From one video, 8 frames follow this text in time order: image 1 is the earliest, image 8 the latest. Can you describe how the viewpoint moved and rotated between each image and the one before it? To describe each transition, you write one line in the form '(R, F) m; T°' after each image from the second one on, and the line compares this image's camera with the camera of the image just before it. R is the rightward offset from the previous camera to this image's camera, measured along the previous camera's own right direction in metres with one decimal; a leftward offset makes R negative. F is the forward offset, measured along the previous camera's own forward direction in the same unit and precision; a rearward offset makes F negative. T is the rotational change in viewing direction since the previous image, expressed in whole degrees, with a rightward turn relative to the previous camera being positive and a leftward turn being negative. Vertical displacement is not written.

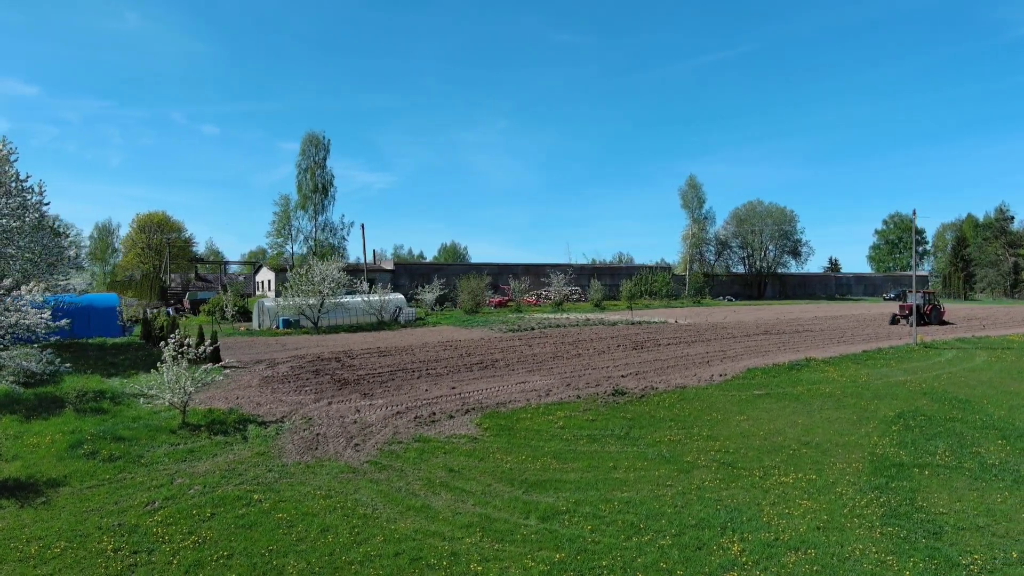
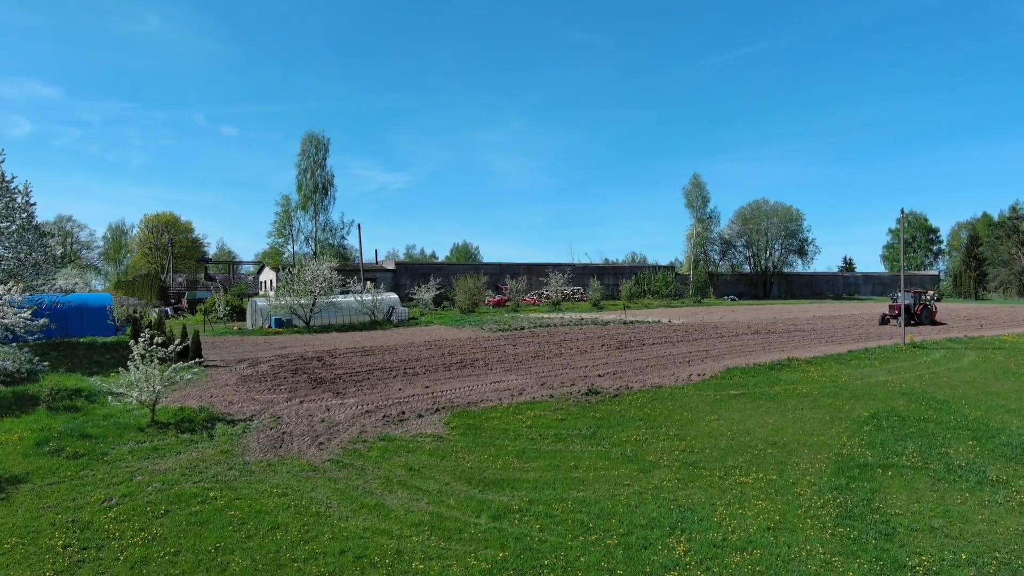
(+0.8, 0.0) m; -1°
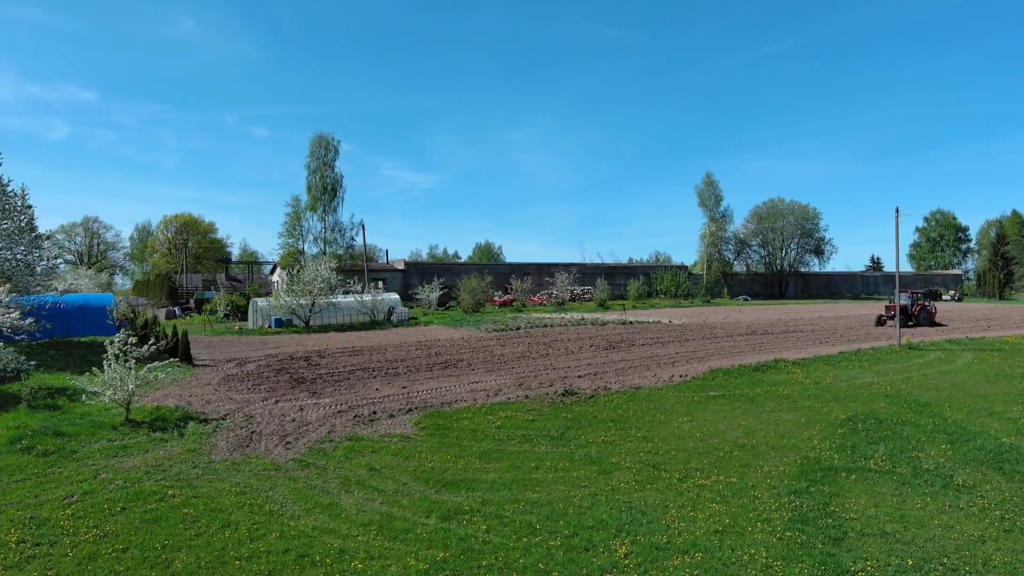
(+1.0, 0.0) m; -2°
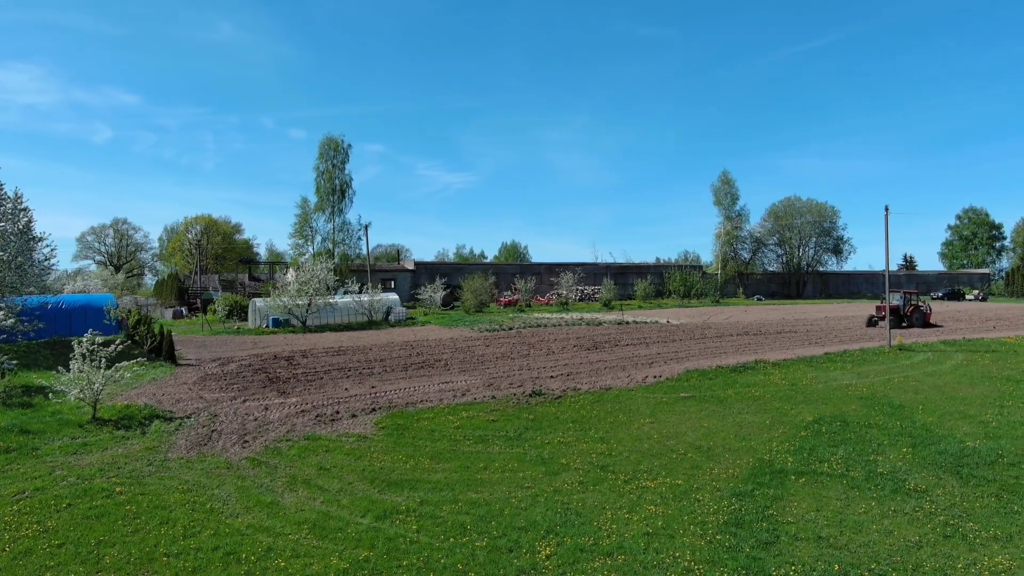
(+1.2, 0.0) m; -2°
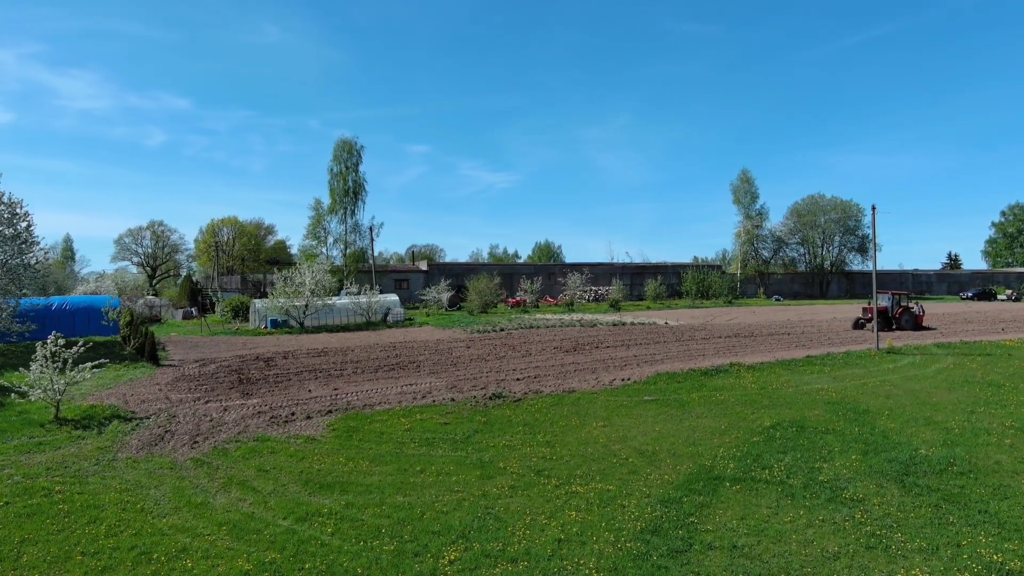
(+1.5, +0.1) m; -2°
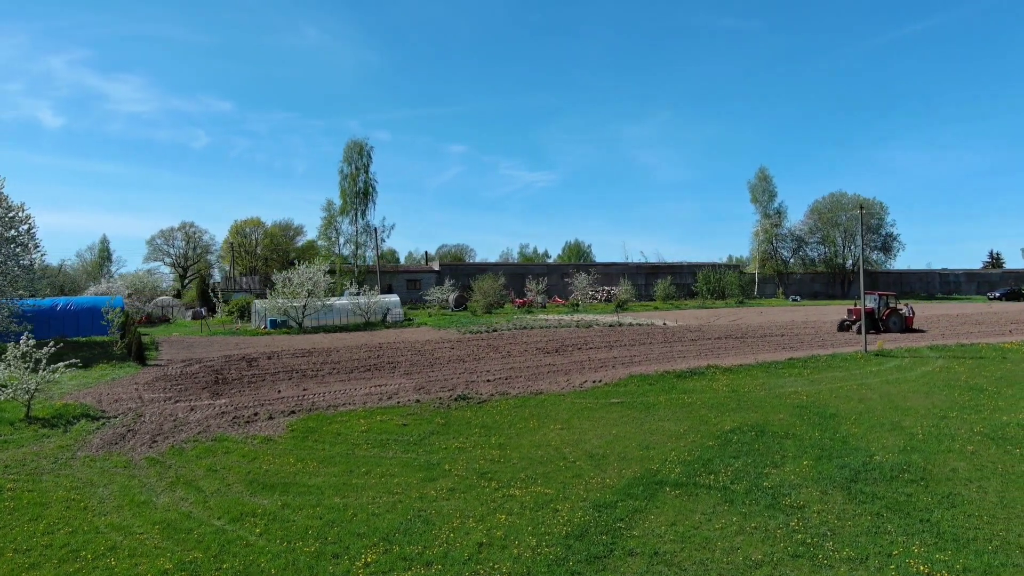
(+1.3, +0.1) m; -2°
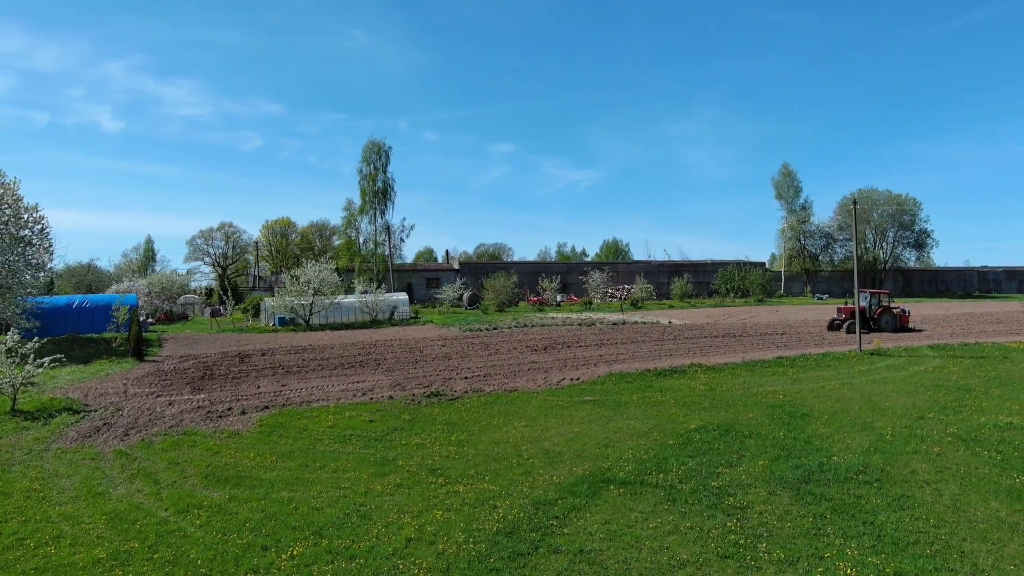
(+1.3, 0.0) m; -3°
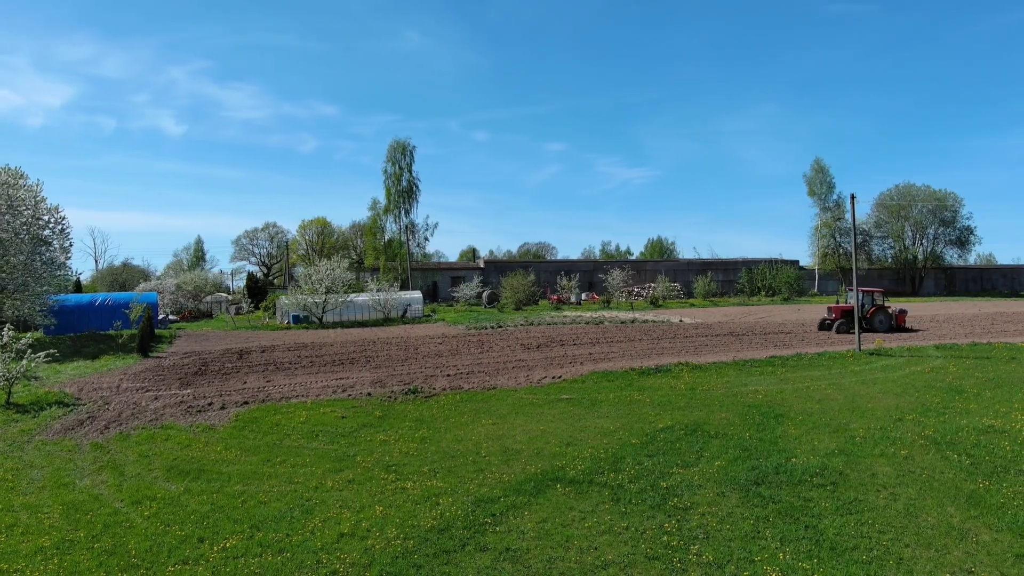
(+1.4, +0.1) m; -3°
